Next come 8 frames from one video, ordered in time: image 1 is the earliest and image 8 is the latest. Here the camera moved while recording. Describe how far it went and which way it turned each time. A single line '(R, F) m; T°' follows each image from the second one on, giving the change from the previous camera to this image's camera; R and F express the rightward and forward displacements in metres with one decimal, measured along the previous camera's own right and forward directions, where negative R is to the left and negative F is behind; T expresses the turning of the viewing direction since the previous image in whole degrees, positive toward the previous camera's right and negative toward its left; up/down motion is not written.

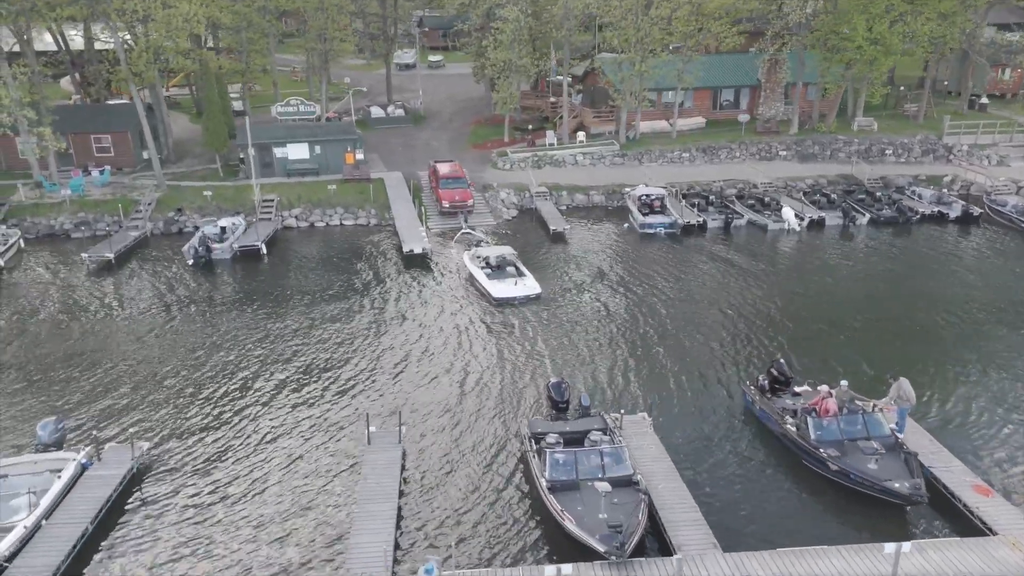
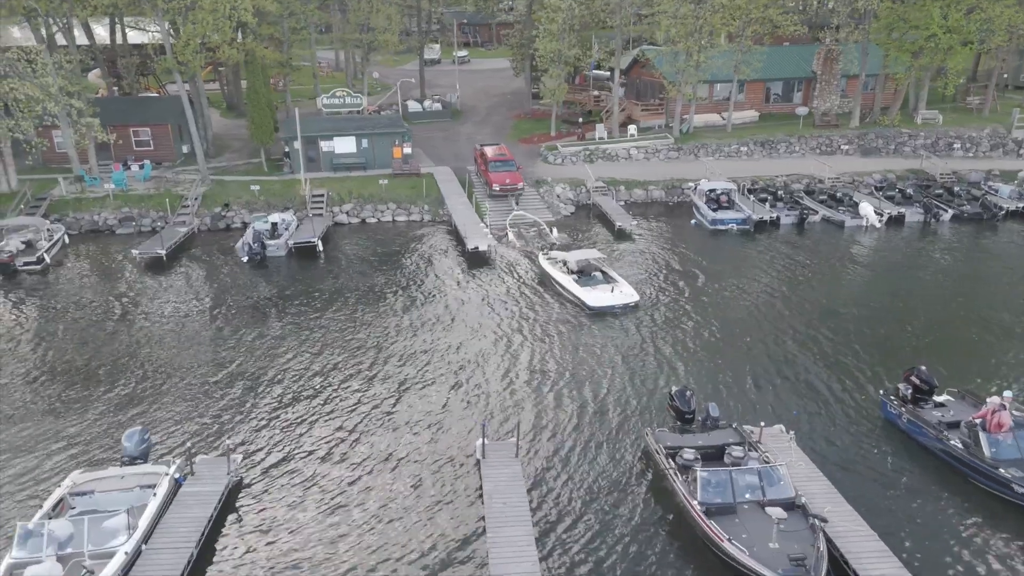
(-3.2, +1.9) m; -1°
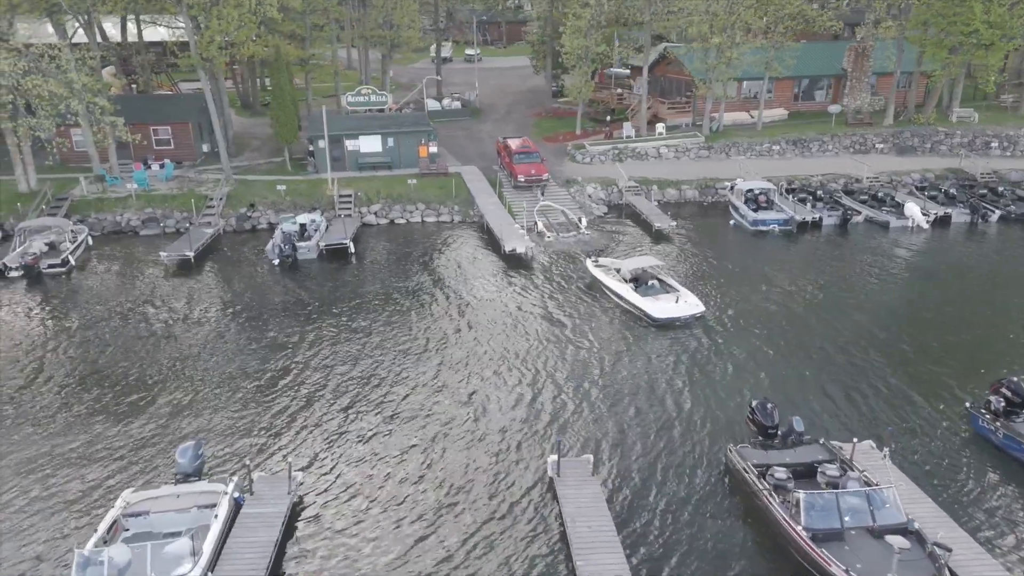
(-1.9, +1.1) m; 0°
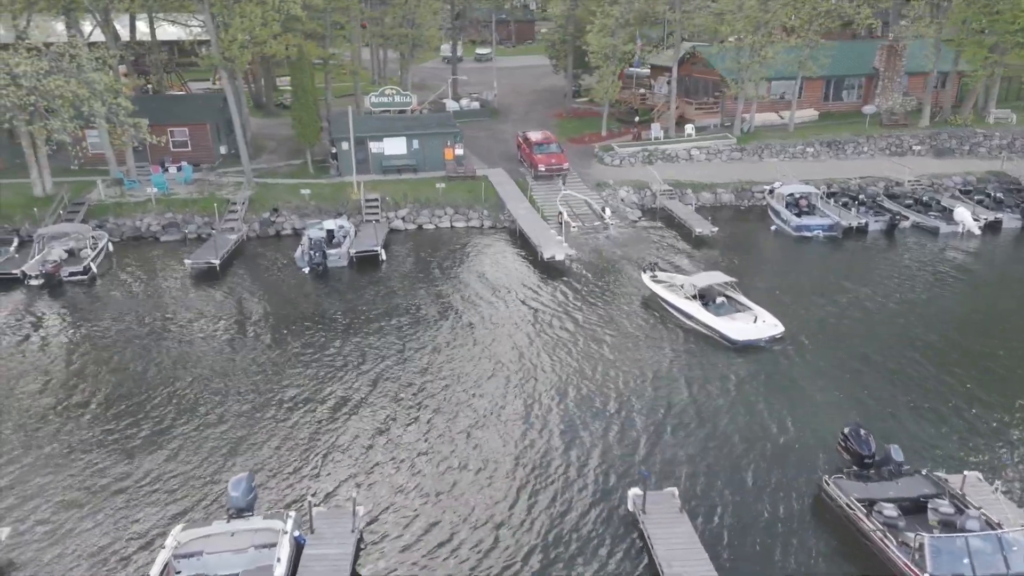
(-1.8, +1.4) m; 0°
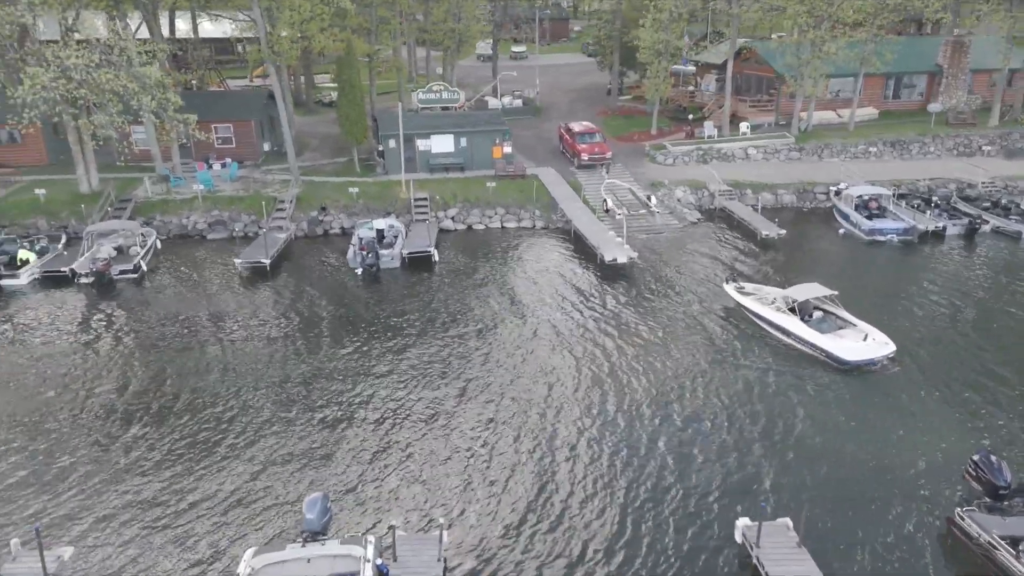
(-1.6, +1.4) m; -2°
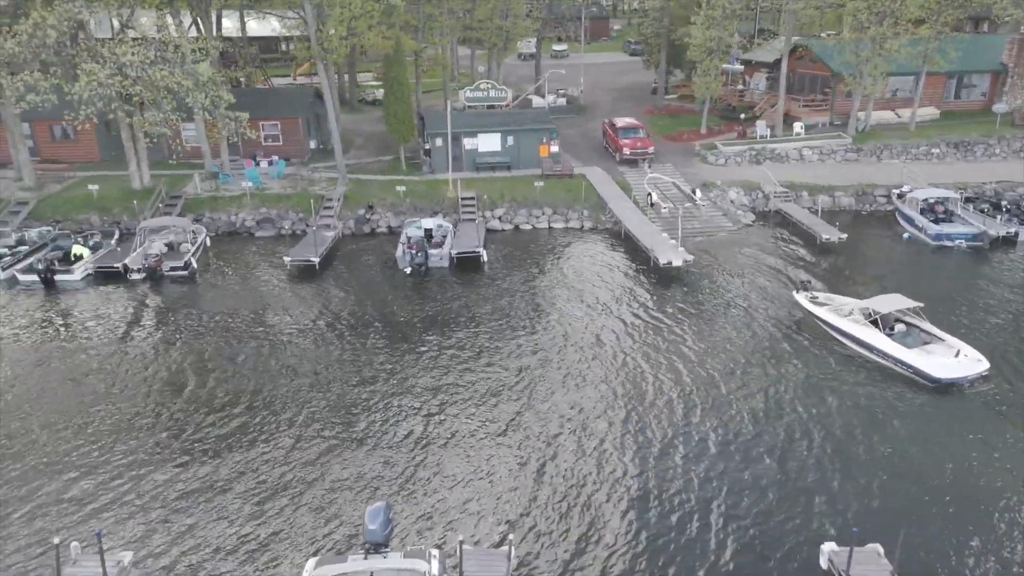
(-0.8, +0.7) m; -3°
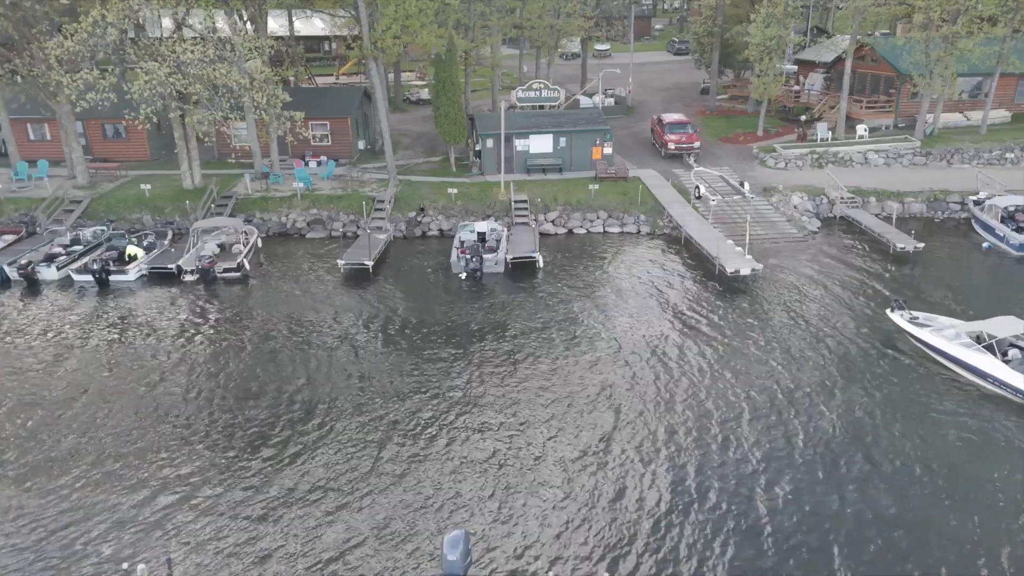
(-1.2, +1.0) m; -2°
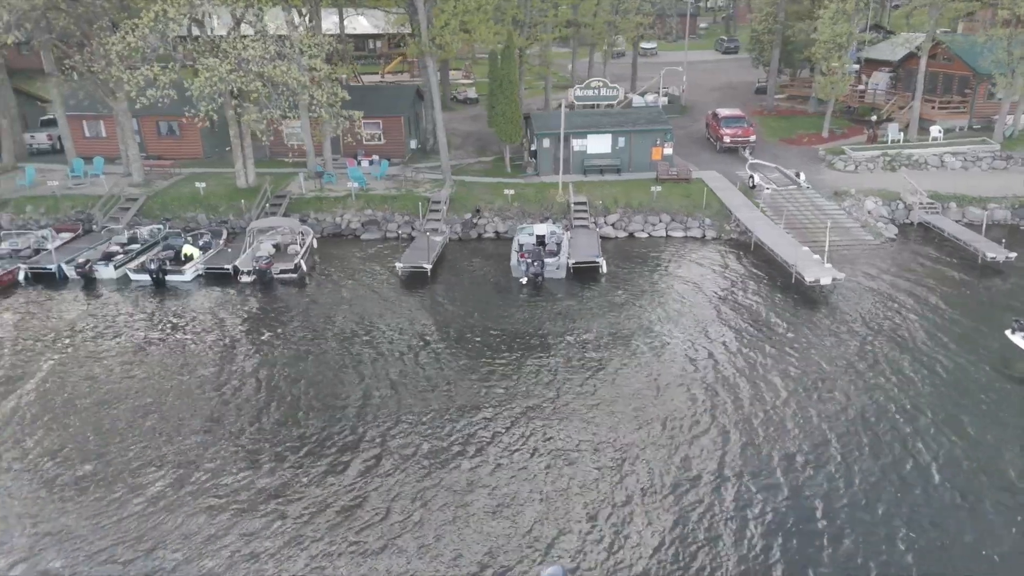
(-1.3, +1.2) m; -3°
